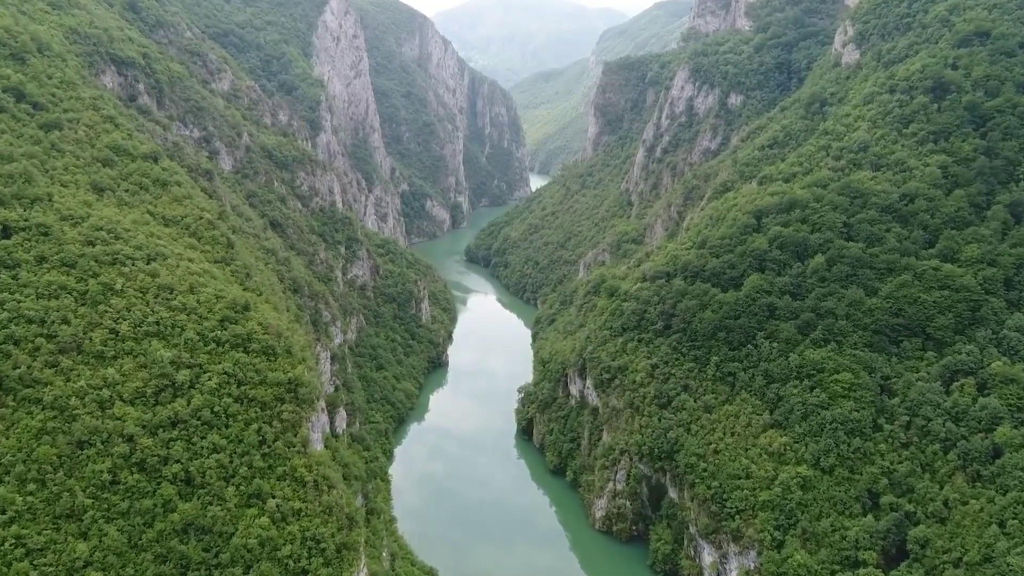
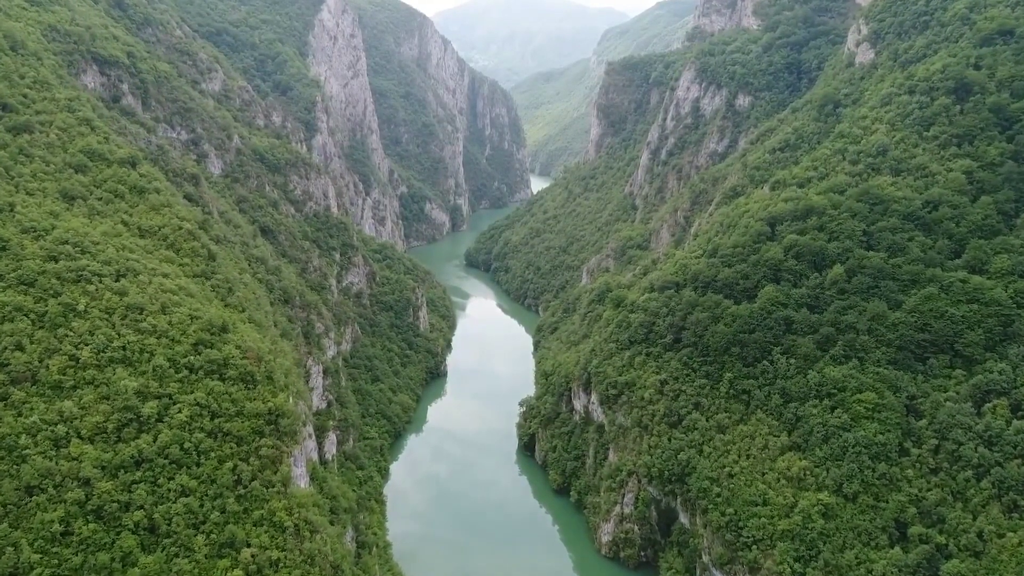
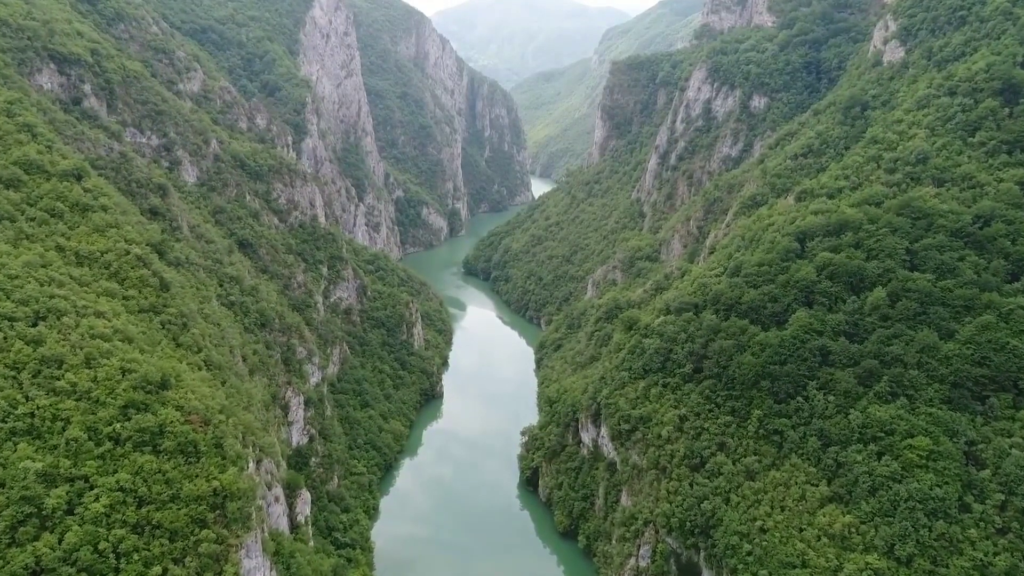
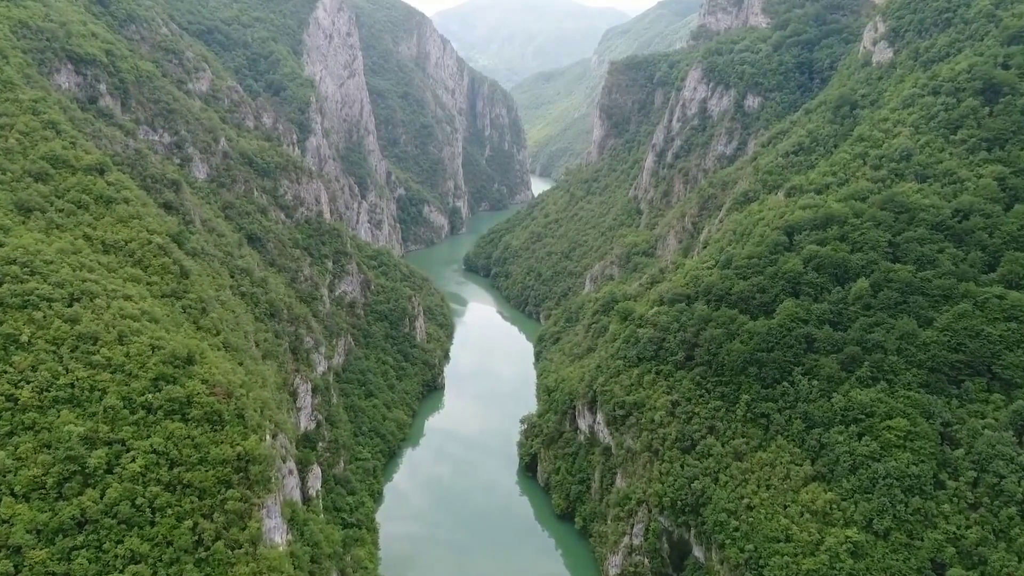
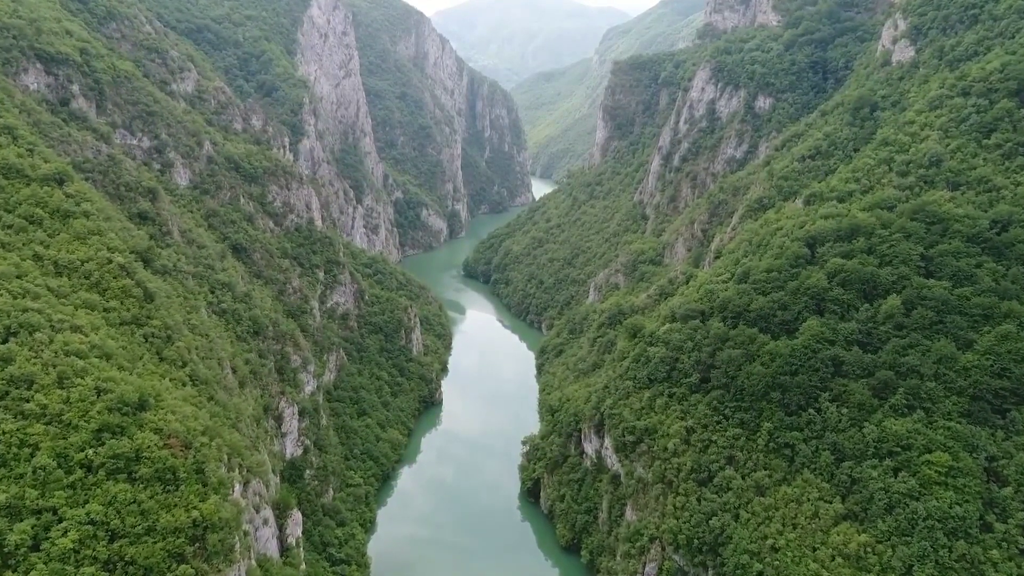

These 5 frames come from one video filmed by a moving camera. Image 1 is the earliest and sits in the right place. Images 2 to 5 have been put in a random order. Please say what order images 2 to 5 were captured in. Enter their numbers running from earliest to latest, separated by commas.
2, 4, 3, 5
